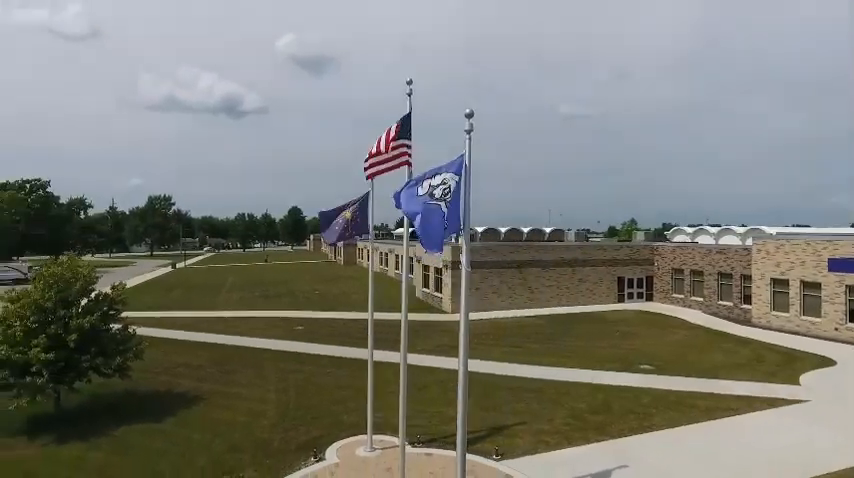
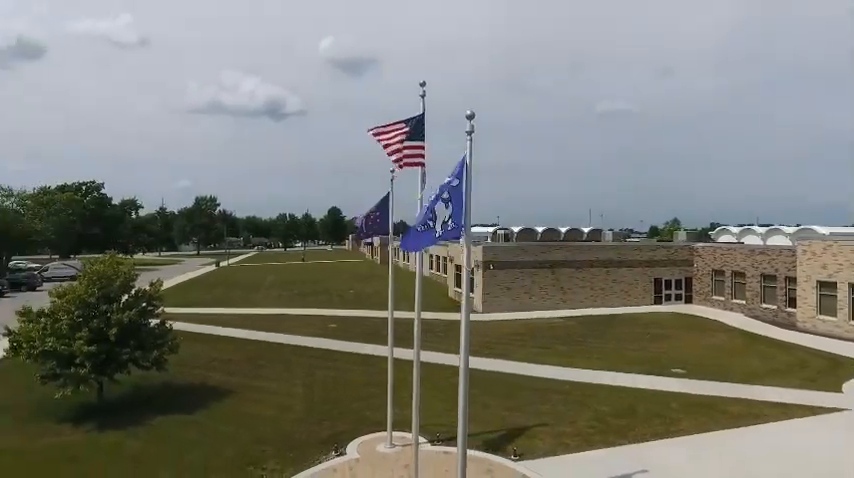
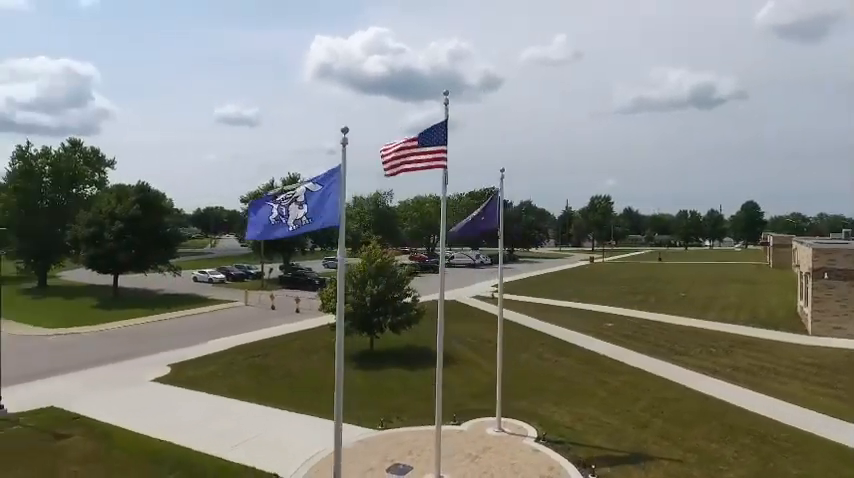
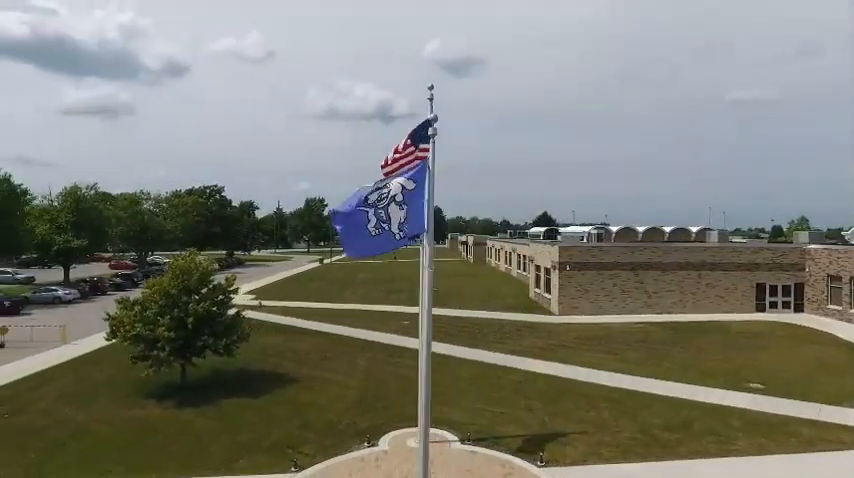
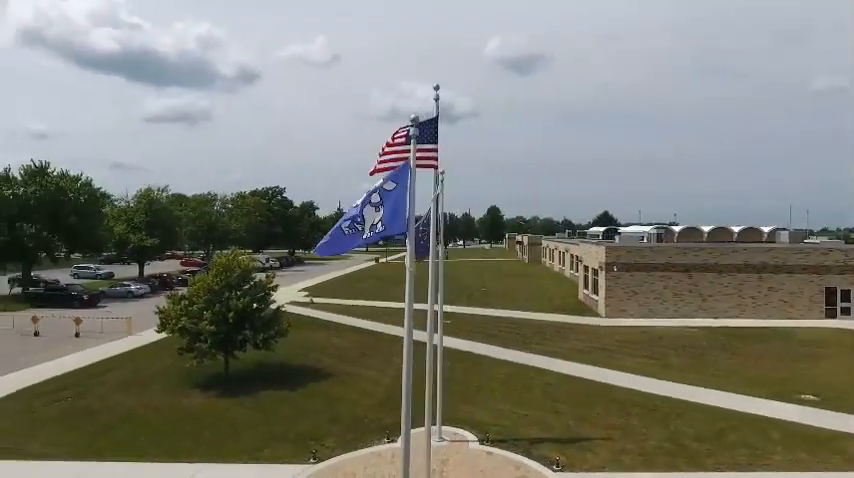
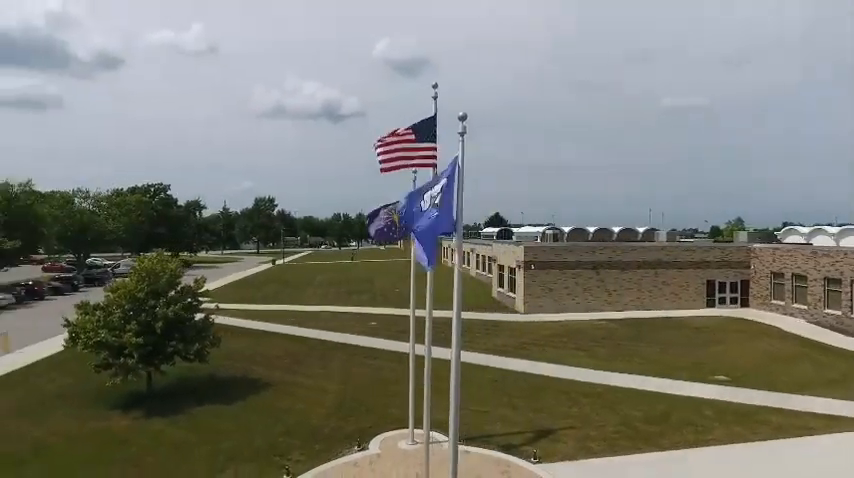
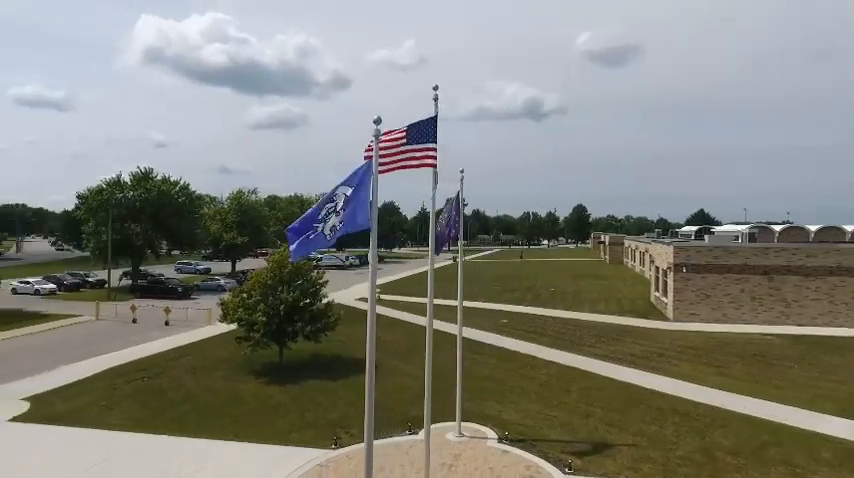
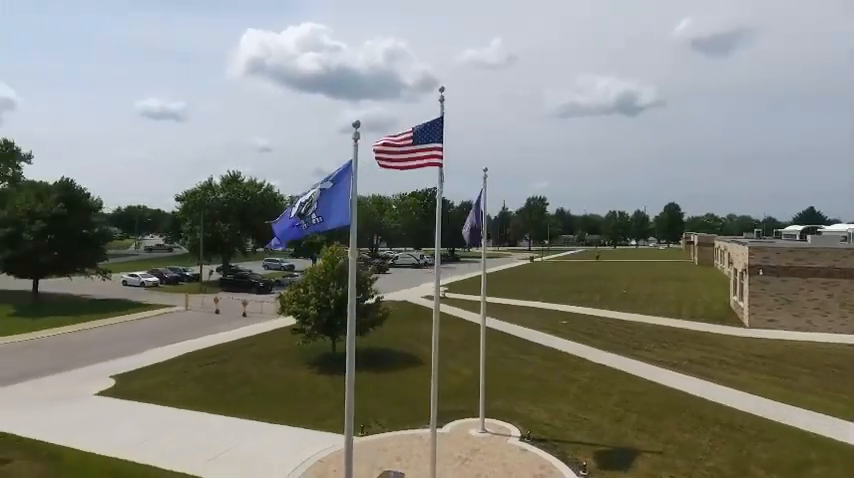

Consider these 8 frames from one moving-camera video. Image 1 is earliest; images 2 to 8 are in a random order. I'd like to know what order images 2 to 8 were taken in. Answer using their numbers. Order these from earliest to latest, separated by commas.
2, 6, 4, 5, 7, 8, 3
